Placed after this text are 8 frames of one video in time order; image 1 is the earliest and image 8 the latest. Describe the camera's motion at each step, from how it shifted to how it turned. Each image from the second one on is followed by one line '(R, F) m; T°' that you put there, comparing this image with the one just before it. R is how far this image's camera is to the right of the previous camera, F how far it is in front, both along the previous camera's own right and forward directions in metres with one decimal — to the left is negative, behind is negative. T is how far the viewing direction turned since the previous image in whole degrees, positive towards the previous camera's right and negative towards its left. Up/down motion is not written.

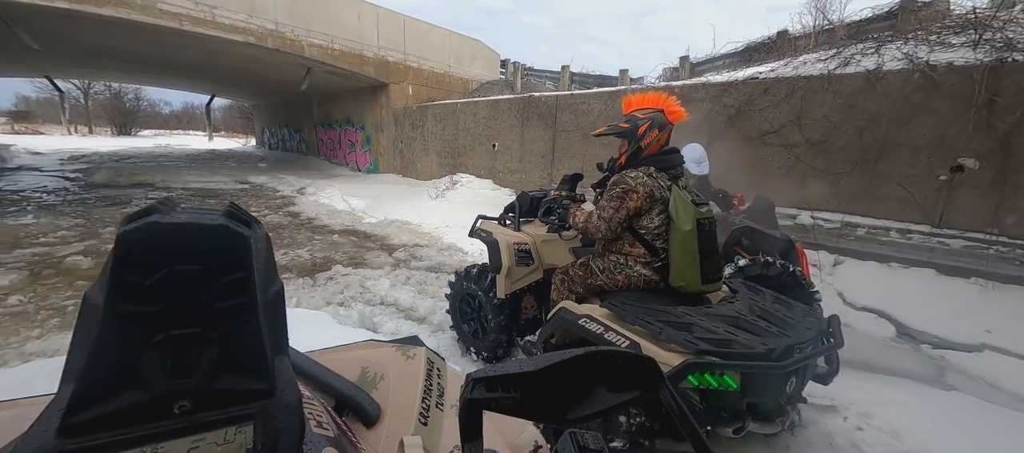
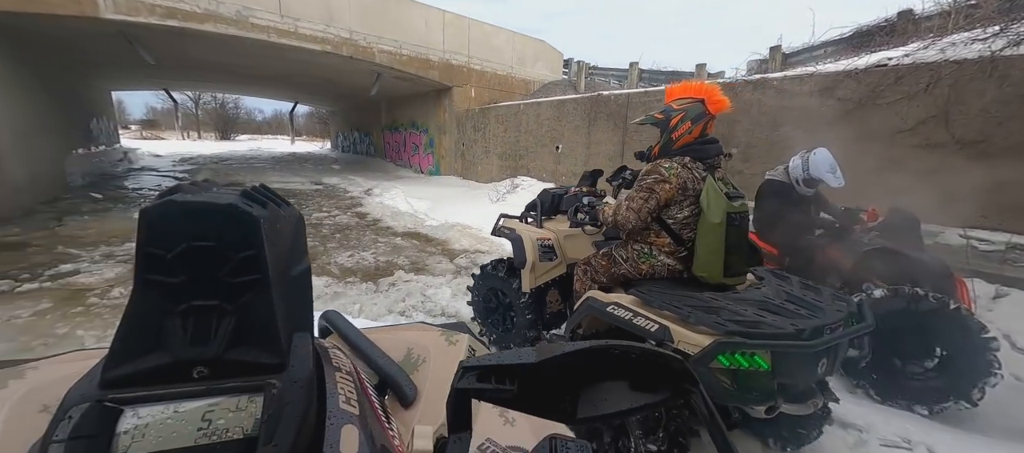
(-0.1, +0.3) m; -8°
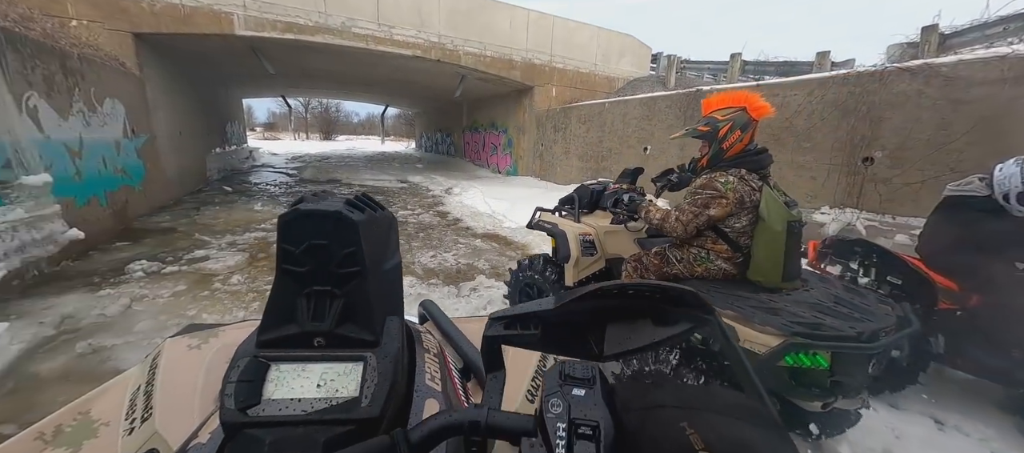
(-0.2, +0.2) m; -11°
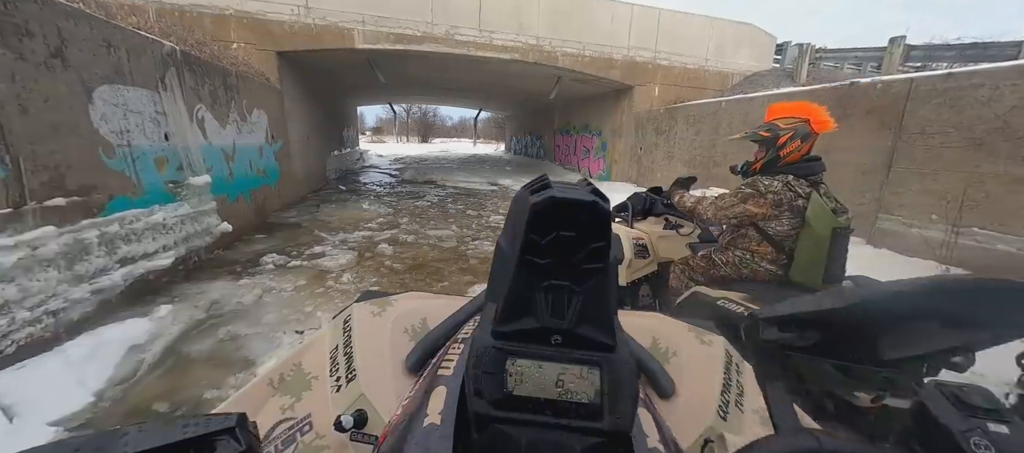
(-0.2, +0.3) m; -12°
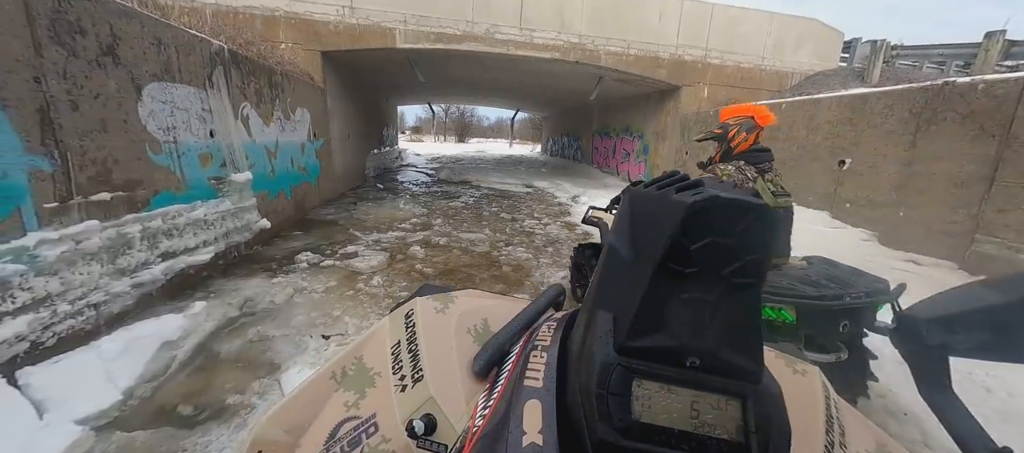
(0.0, +0.2) m; -5°
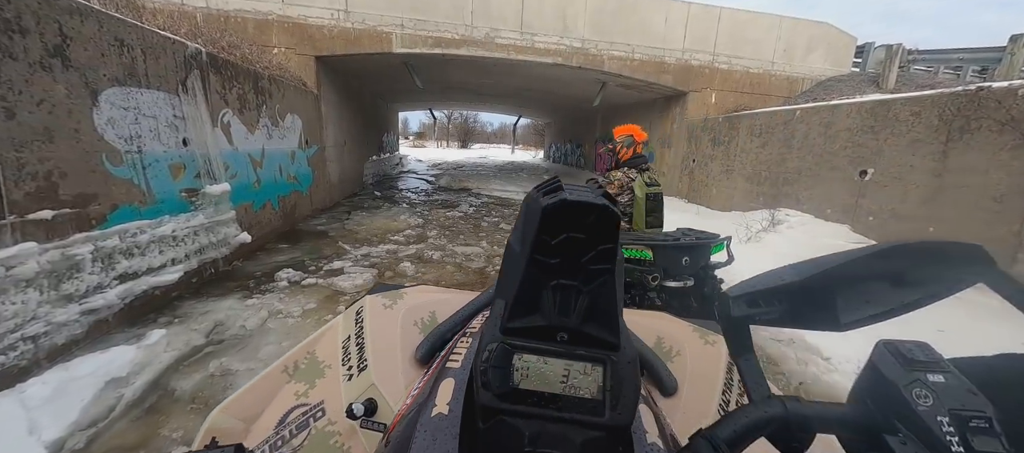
(+0.1, +0.4) m; 0°
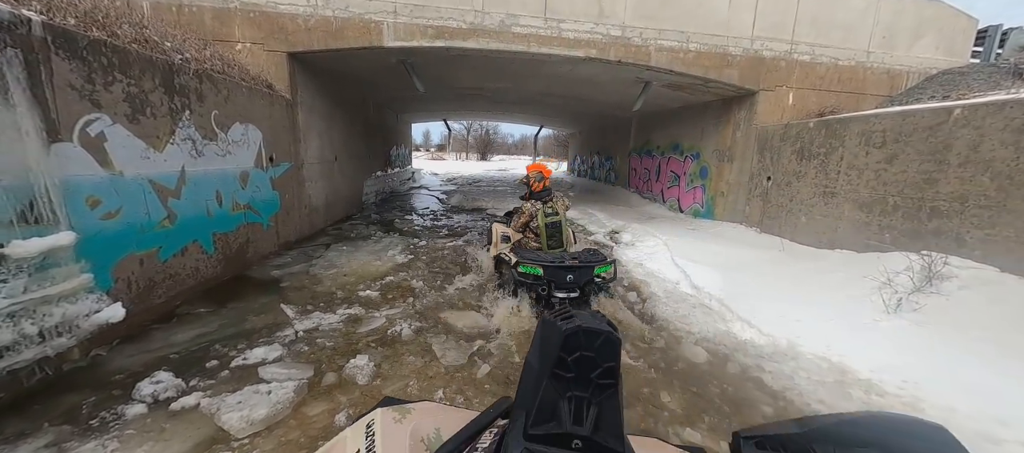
(0.0, +1.9) m; -3°
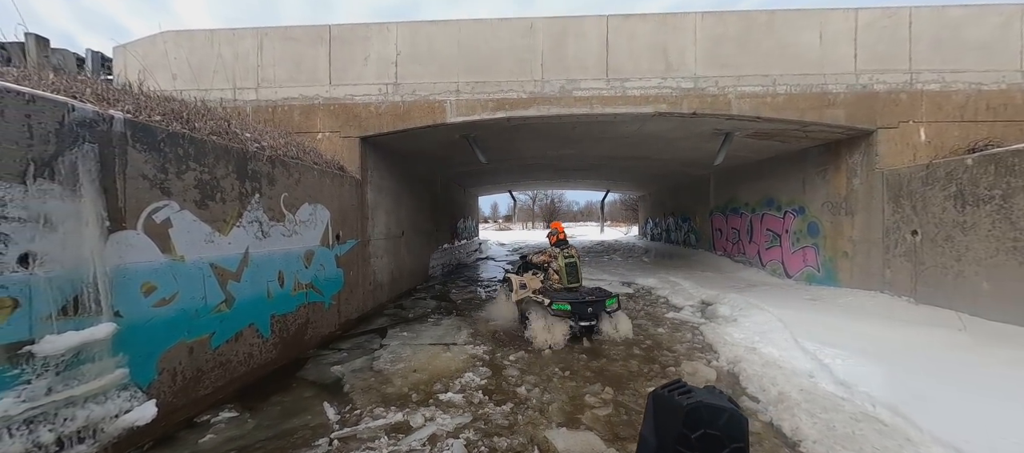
(0.0, +0.6) m; -10°
